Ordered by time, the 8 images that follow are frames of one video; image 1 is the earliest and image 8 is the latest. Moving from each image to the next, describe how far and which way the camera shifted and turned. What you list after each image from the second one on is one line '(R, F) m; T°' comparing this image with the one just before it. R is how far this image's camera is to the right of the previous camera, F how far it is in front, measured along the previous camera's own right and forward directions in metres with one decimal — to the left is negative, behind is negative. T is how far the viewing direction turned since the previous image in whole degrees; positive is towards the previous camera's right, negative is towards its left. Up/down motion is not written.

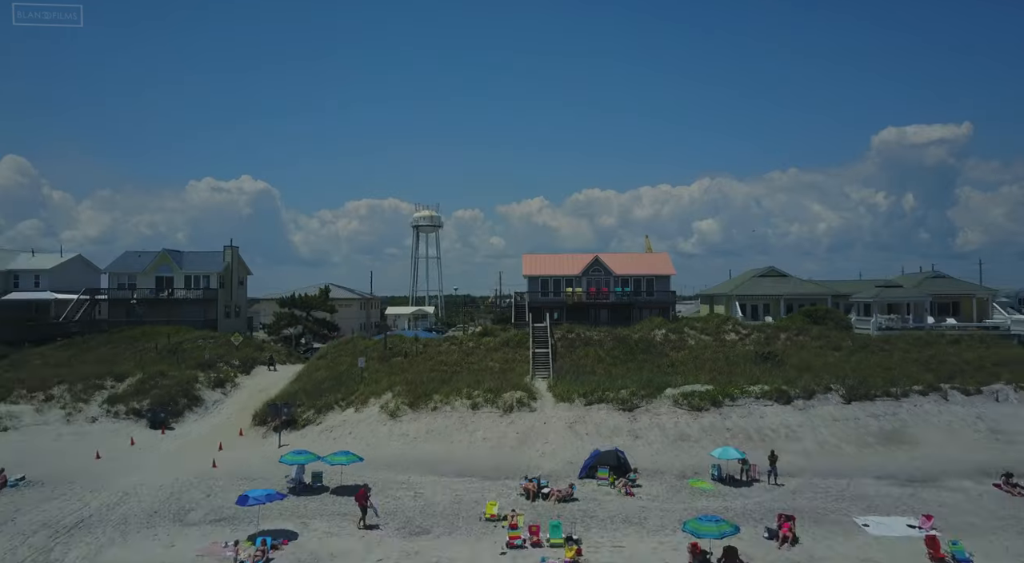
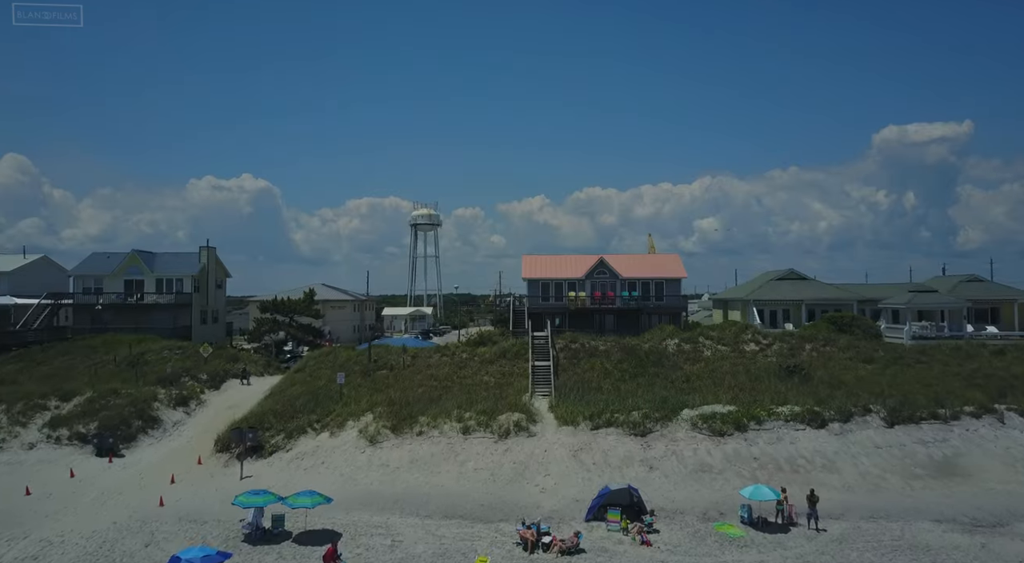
(+0.2, +3.7) m; 0°
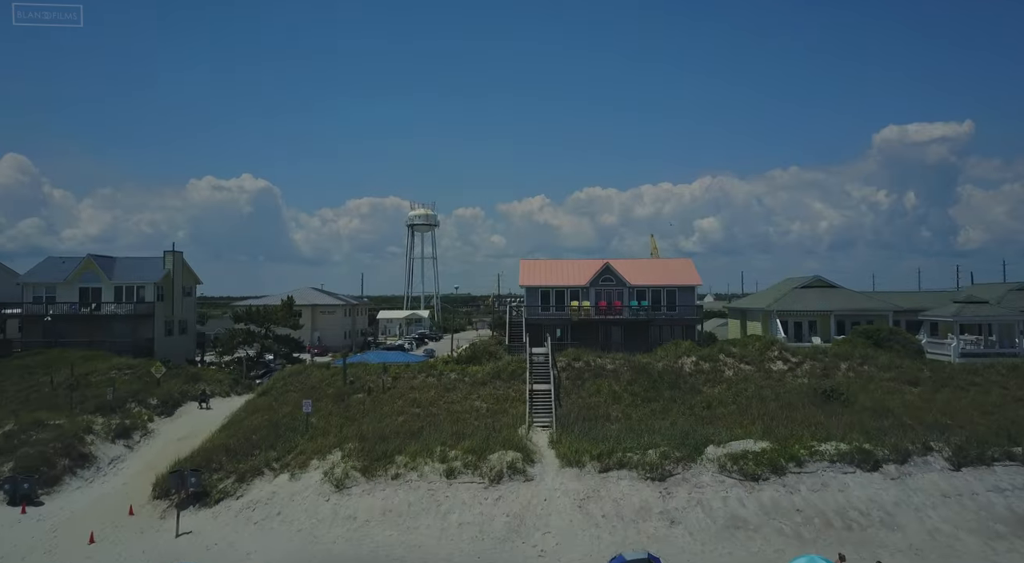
(+0.2, +4.4) m; 0°
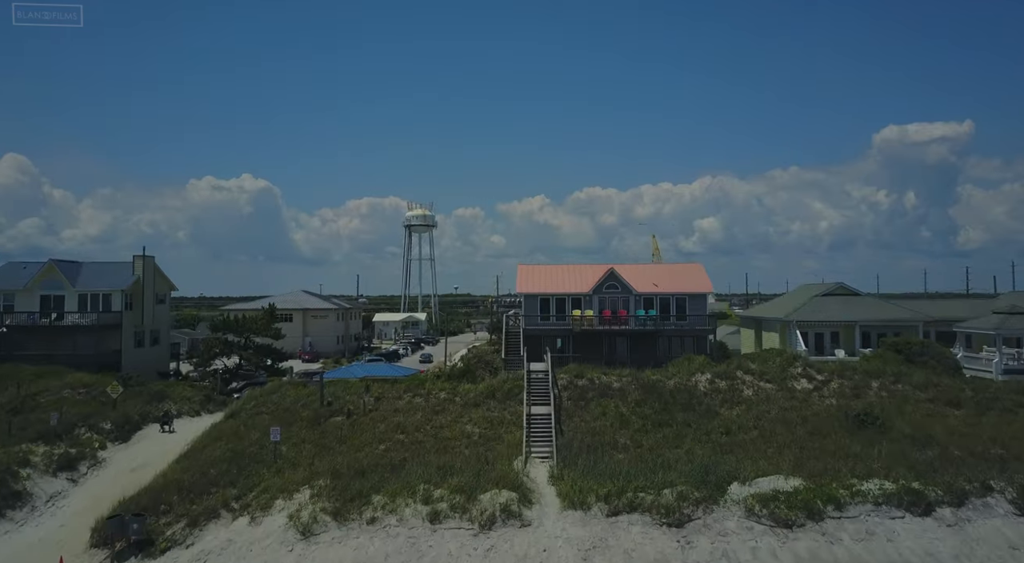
(+0.2, +3.1) m; 0°
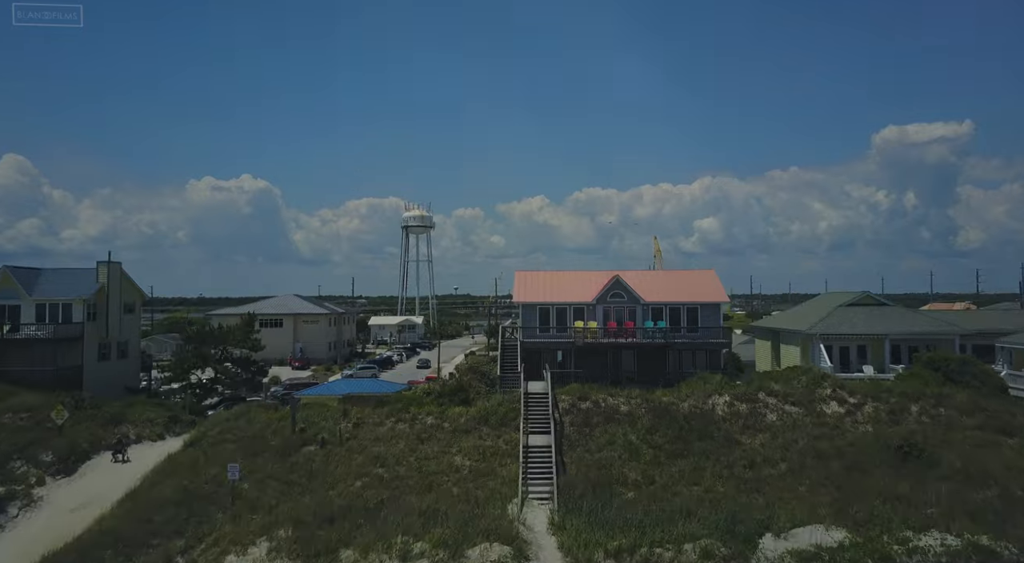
(+0.2, +3.1) m; 0°
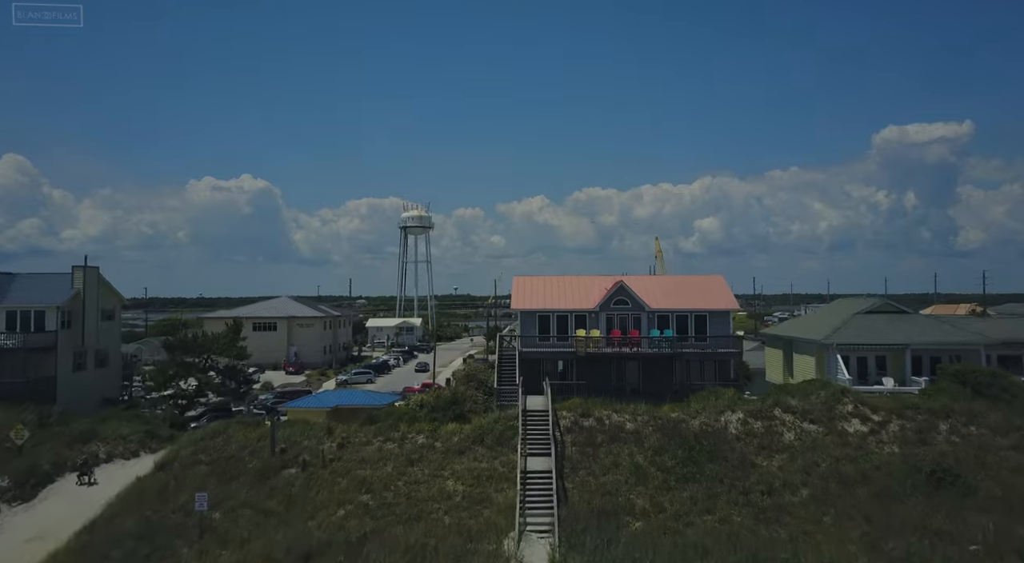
(+0.1, +1.9) m; 0°
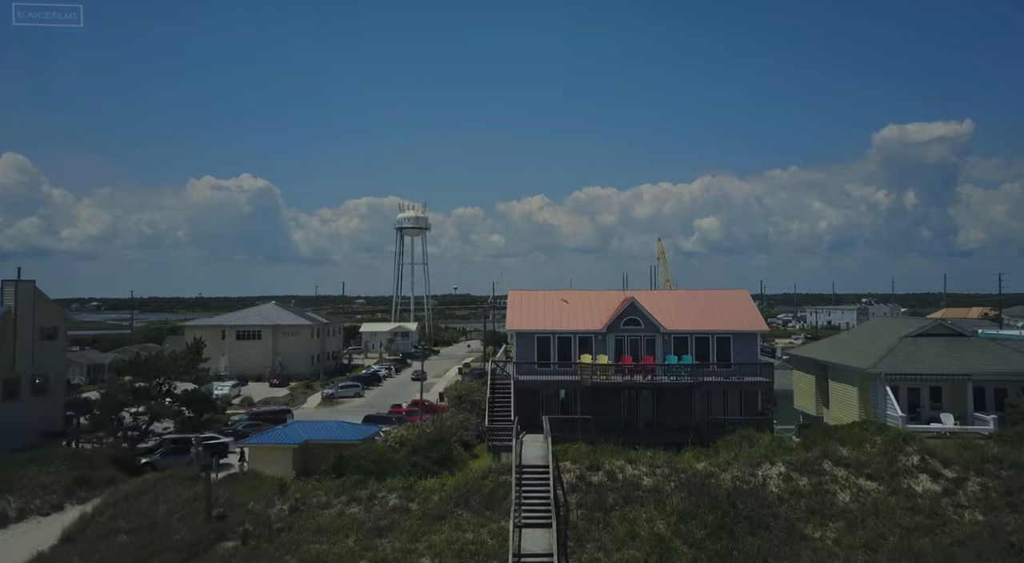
(+0.2, +4.4) m; 0°
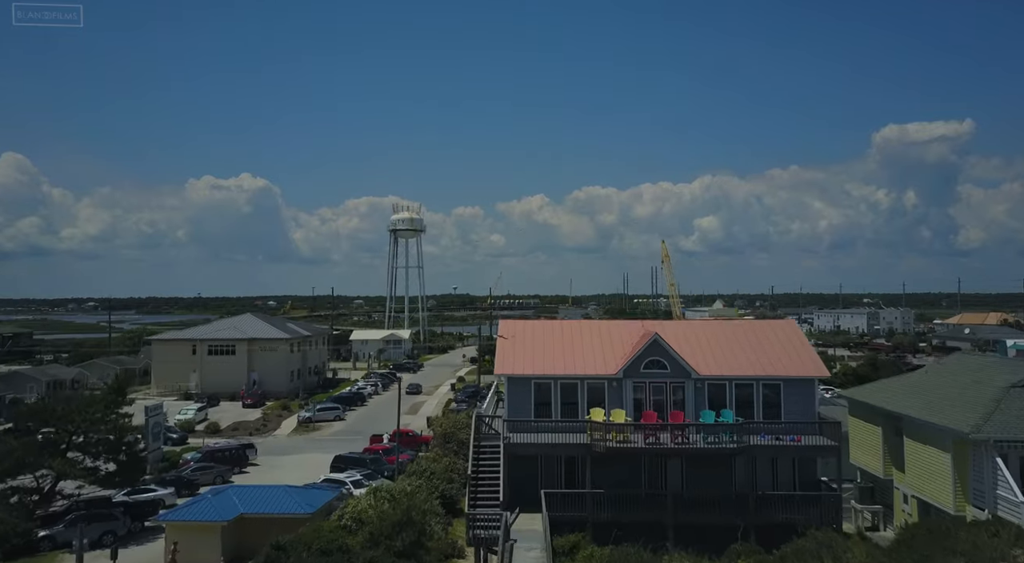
(+0.3, +6.4) m; 0°
